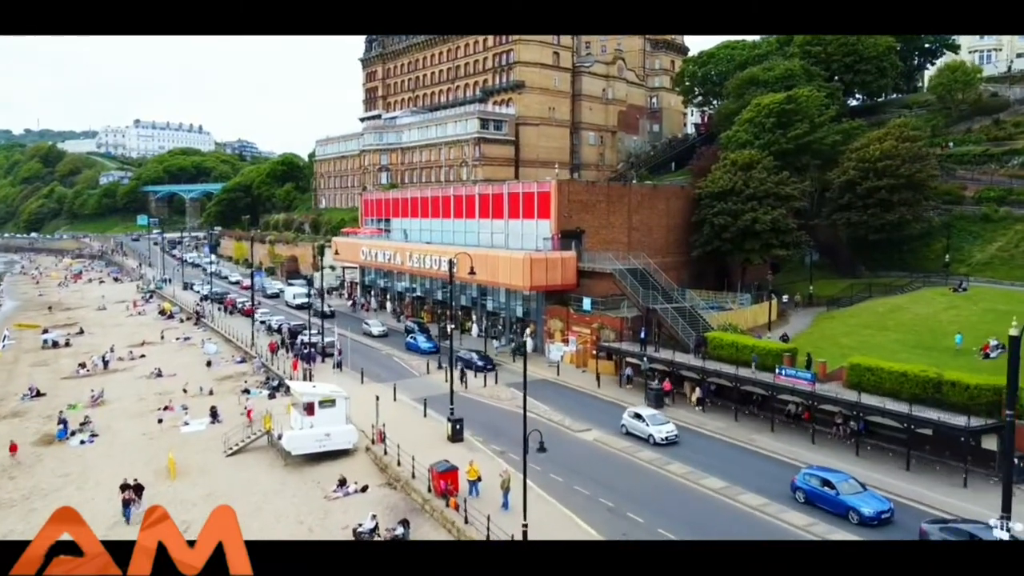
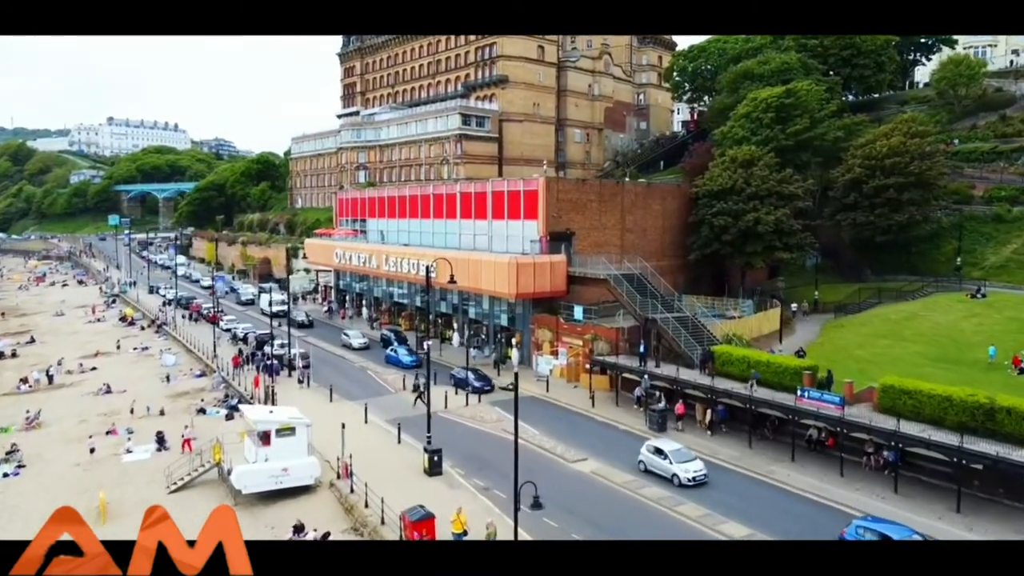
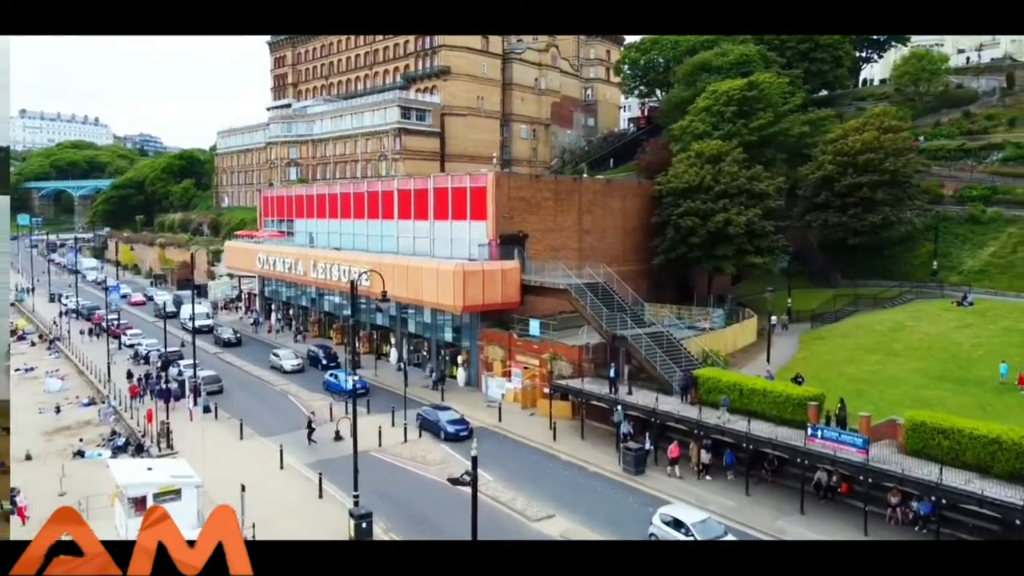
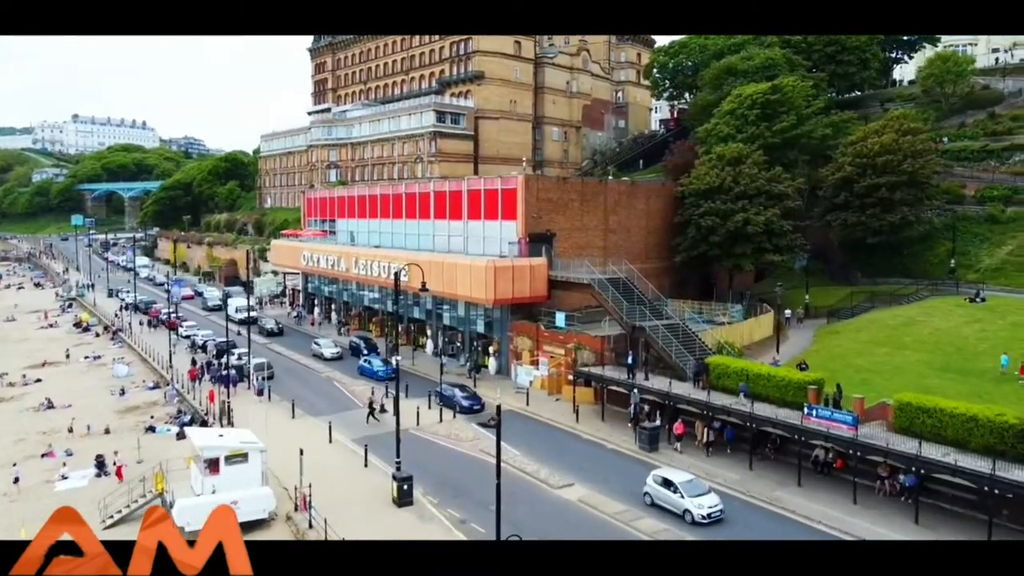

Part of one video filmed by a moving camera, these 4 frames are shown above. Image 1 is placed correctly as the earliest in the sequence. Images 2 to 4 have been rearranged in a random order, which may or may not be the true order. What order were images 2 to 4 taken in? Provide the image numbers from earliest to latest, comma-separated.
2, 4, 3
